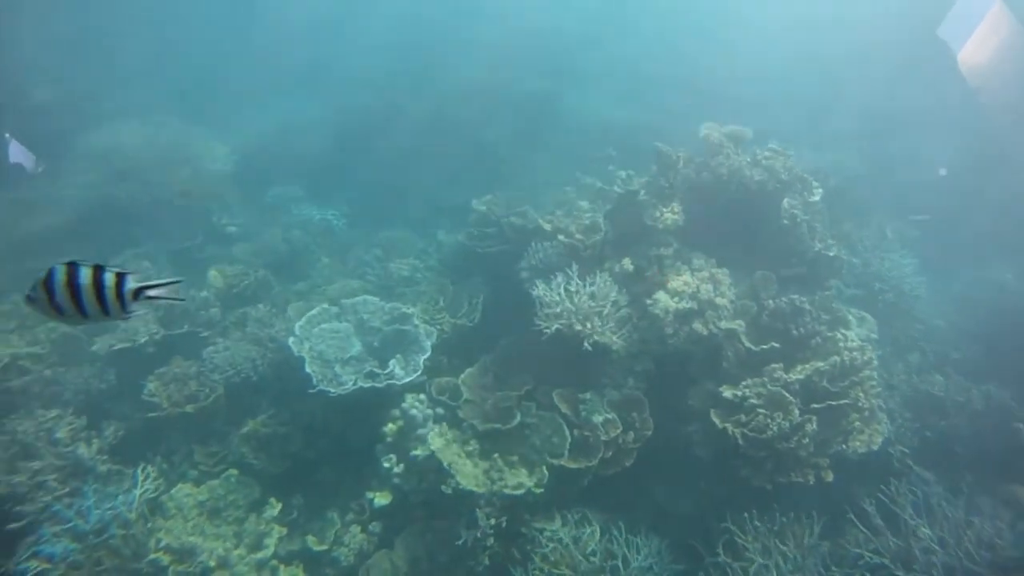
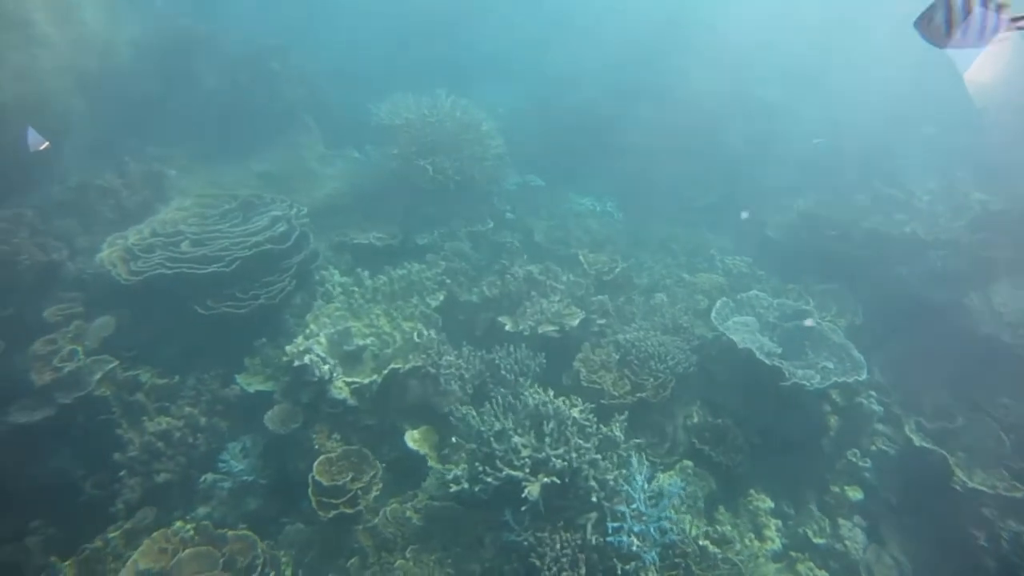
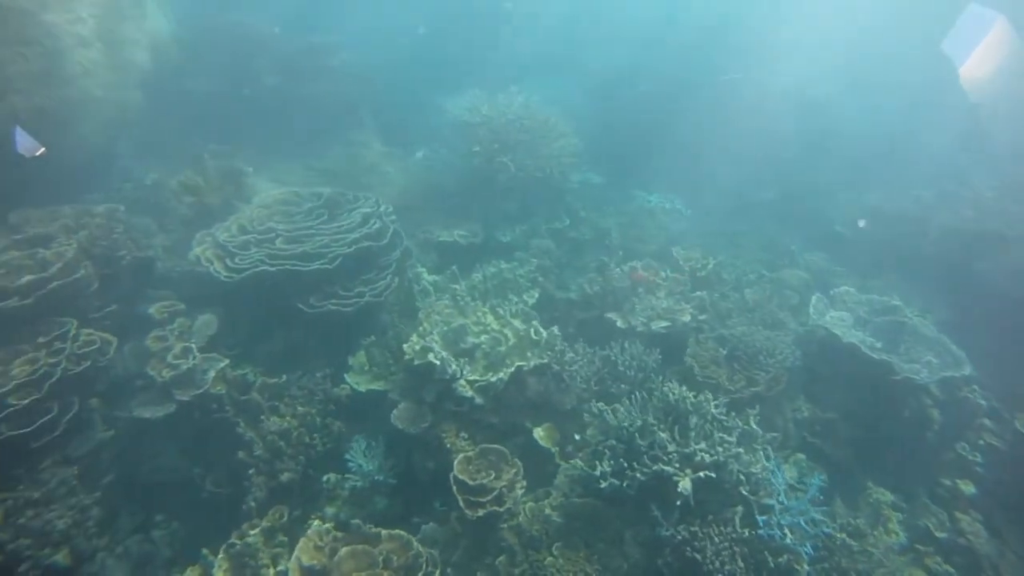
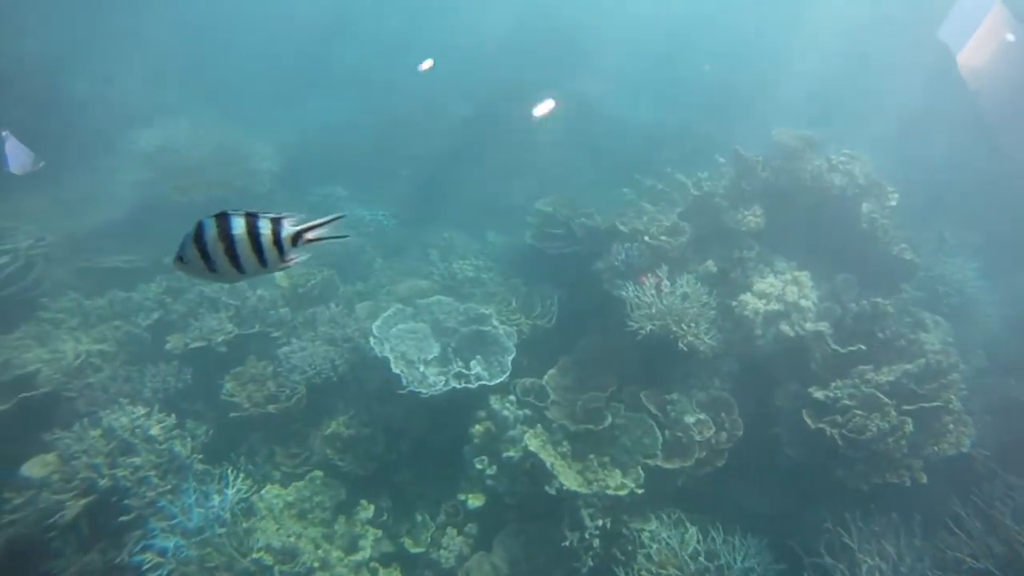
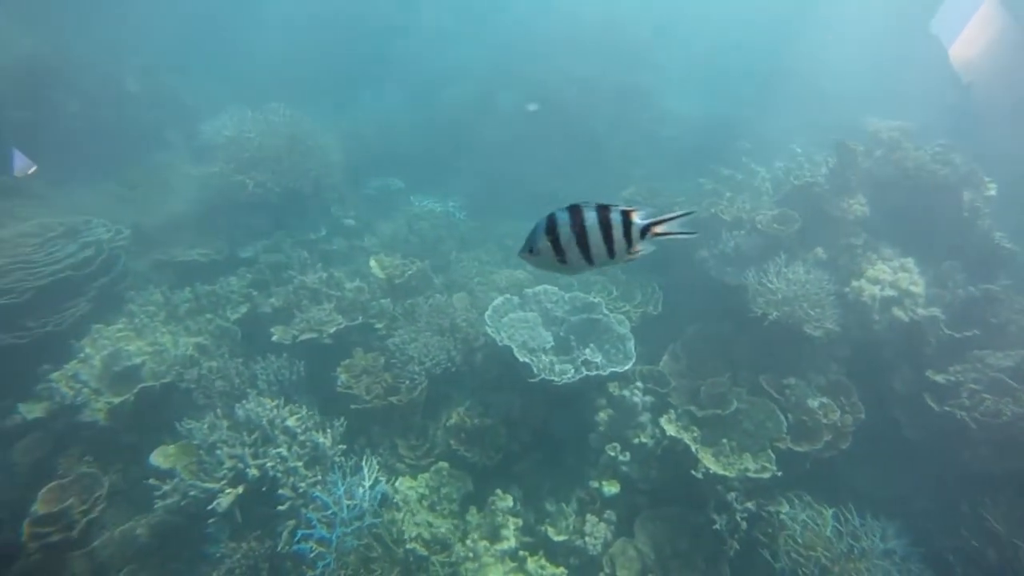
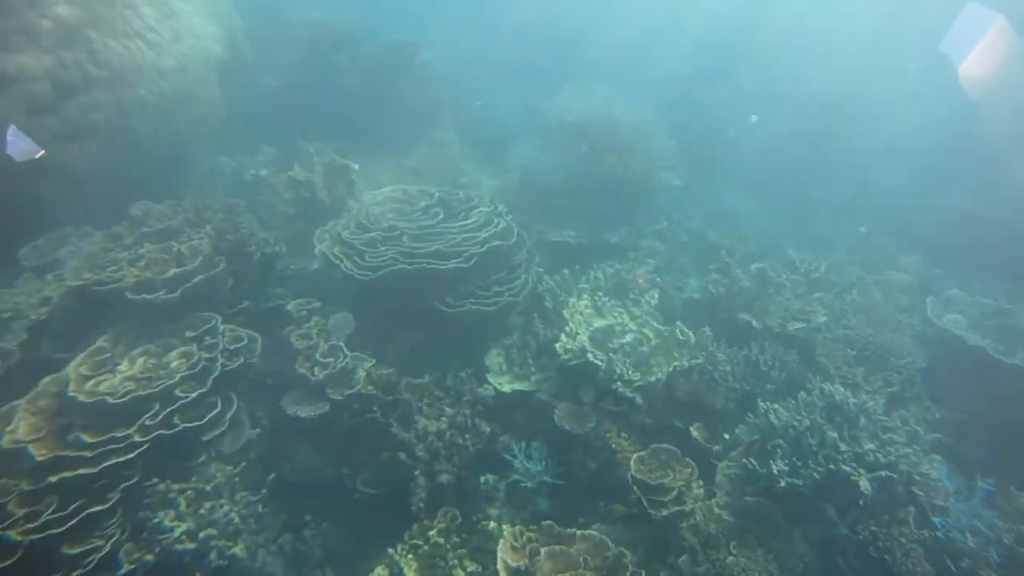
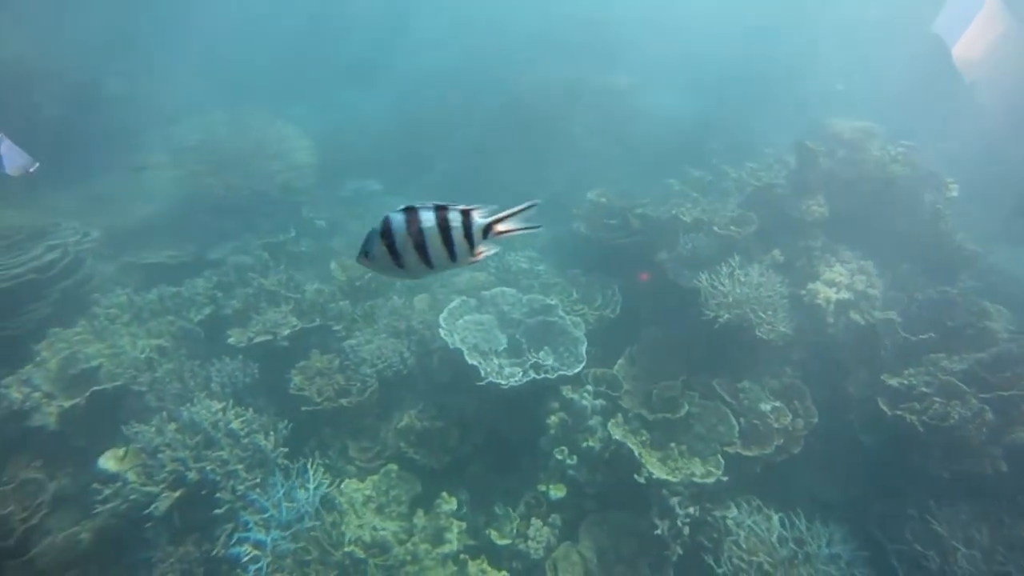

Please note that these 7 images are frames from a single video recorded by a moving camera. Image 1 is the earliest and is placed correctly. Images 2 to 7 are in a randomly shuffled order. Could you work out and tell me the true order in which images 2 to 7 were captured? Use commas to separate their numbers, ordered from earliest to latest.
4, 7, 5, 2, 3, 6
